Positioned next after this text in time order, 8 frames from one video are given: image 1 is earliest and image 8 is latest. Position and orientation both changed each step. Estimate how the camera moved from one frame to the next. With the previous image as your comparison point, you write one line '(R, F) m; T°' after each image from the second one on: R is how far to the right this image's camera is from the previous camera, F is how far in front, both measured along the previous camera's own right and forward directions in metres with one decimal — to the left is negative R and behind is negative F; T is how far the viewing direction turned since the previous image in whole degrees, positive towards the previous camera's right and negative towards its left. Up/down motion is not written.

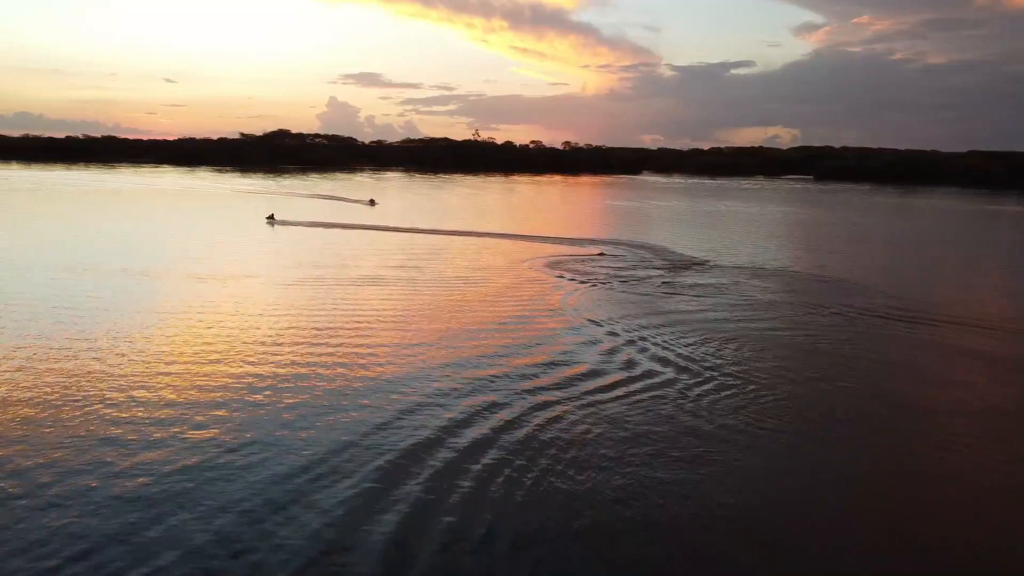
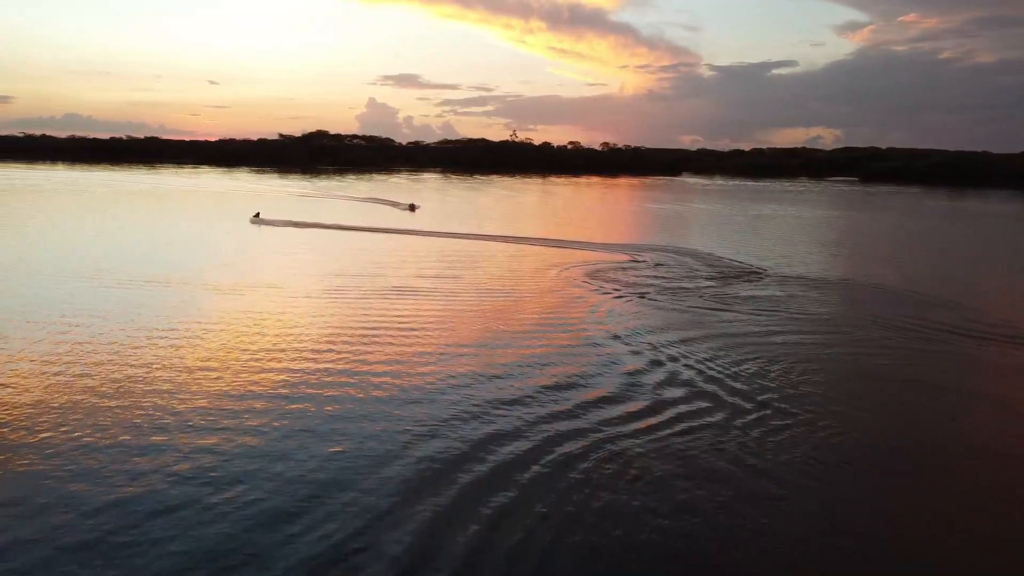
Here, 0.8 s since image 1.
(0.0, +0.6) m; -3°
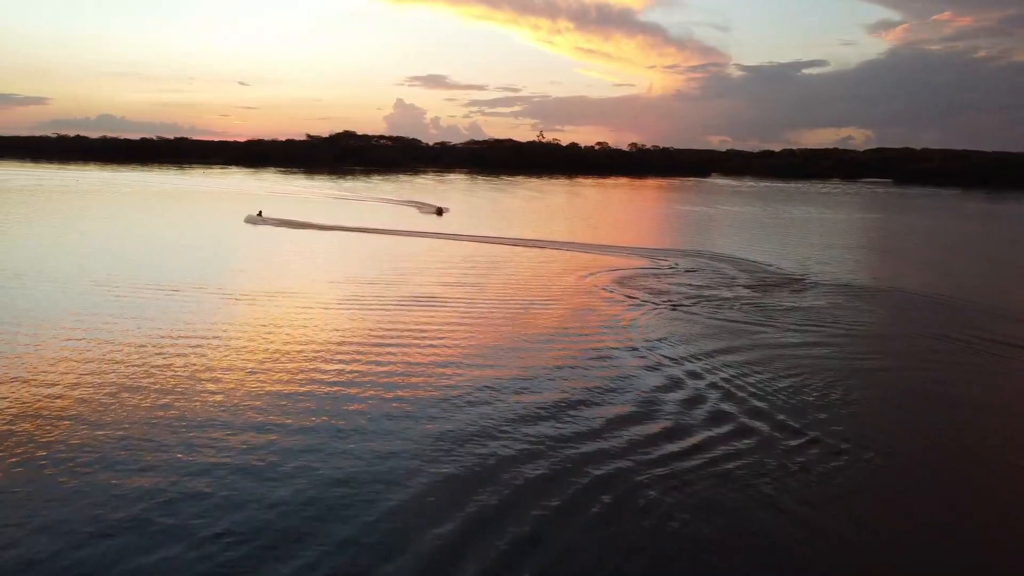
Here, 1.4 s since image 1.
(0.0, +0.5) m; -2°
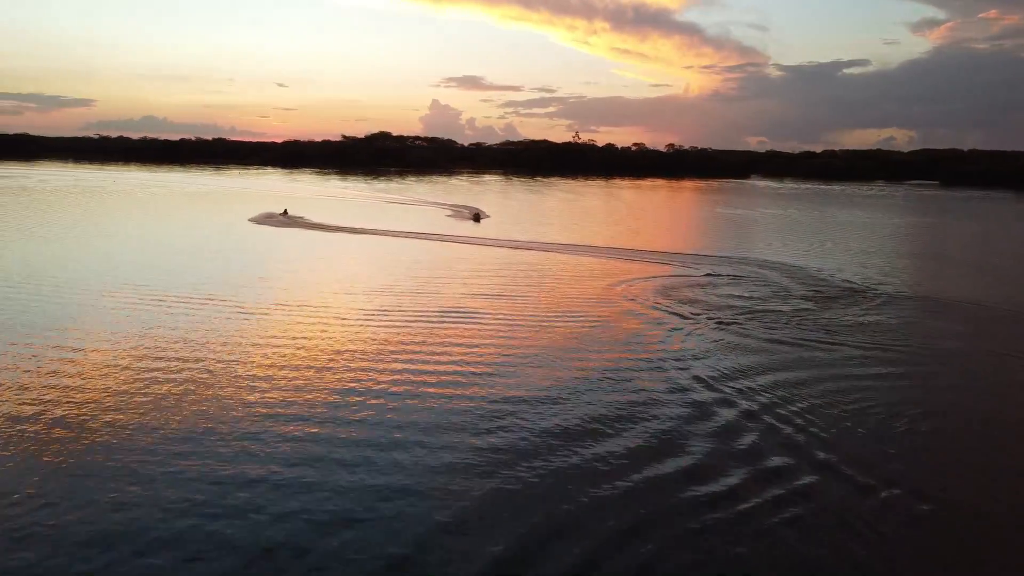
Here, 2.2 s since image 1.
(-0.1, +0.6) m; -3°
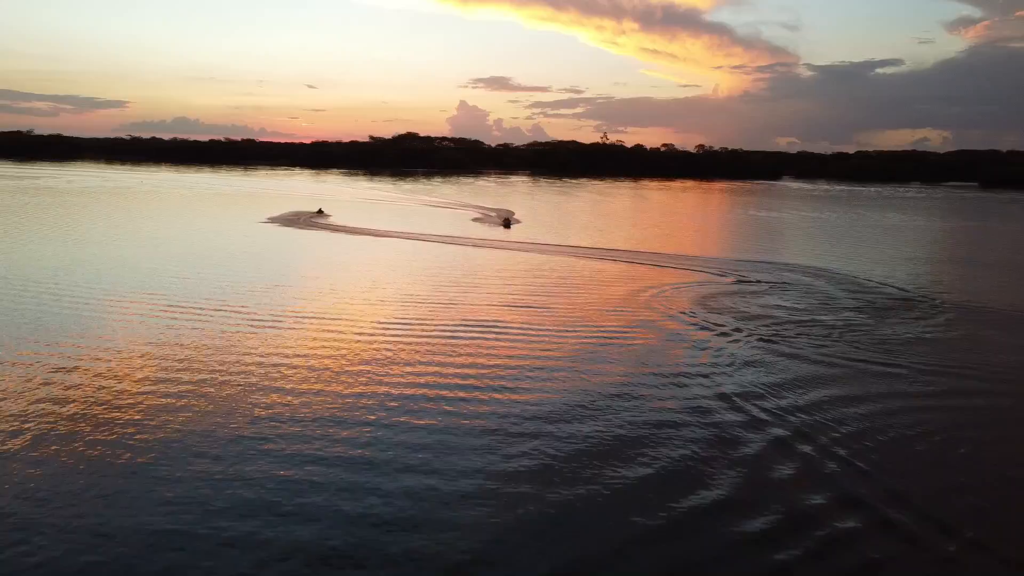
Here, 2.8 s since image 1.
(-0.1, +0.5) m; -2°
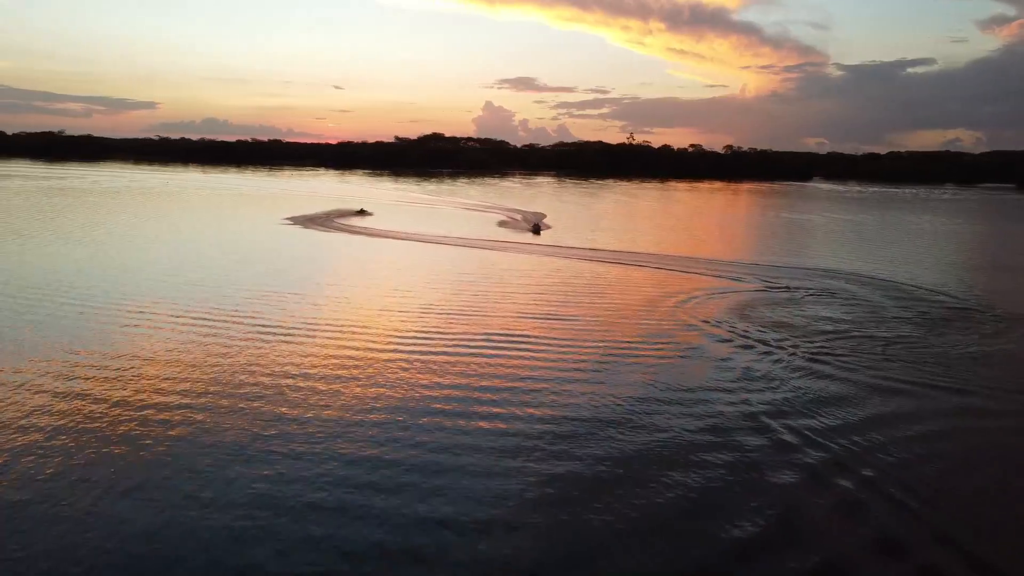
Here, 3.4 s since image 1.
(0.0, +0.5) m; -2°
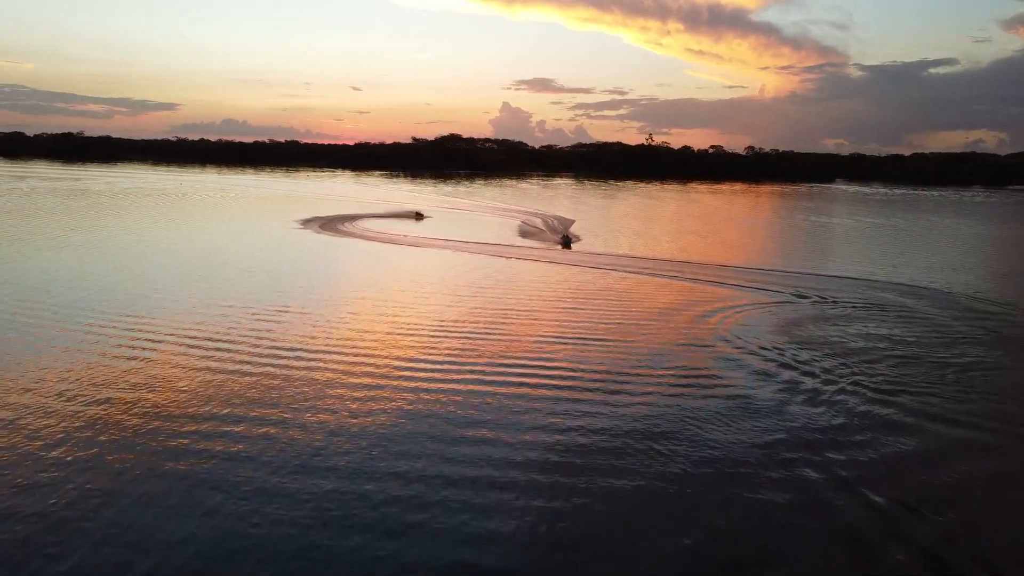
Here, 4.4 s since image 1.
(-0.1, +0.6) m; -1°
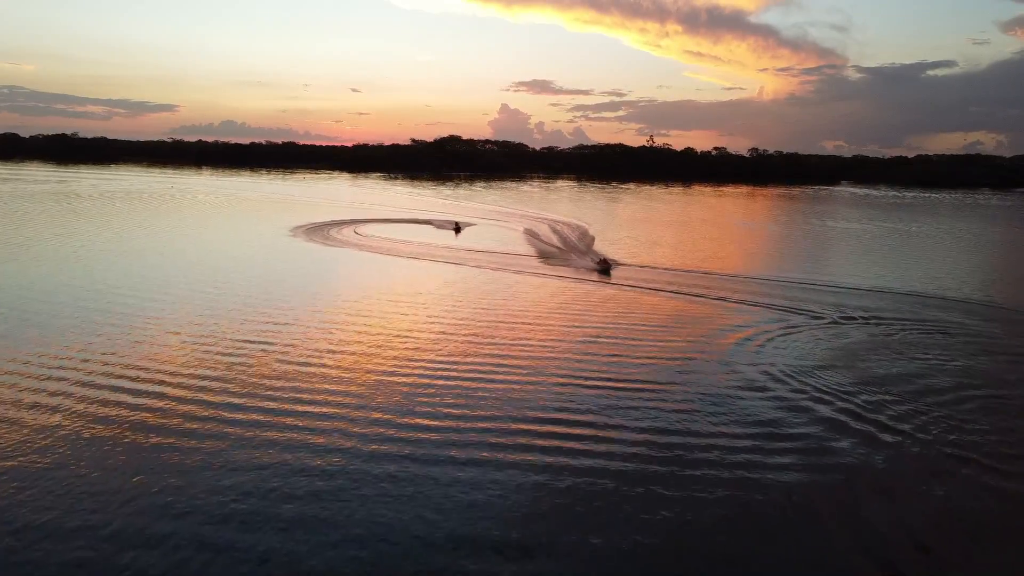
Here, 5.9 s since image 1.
(-0.2, +0.8) m; 0°
